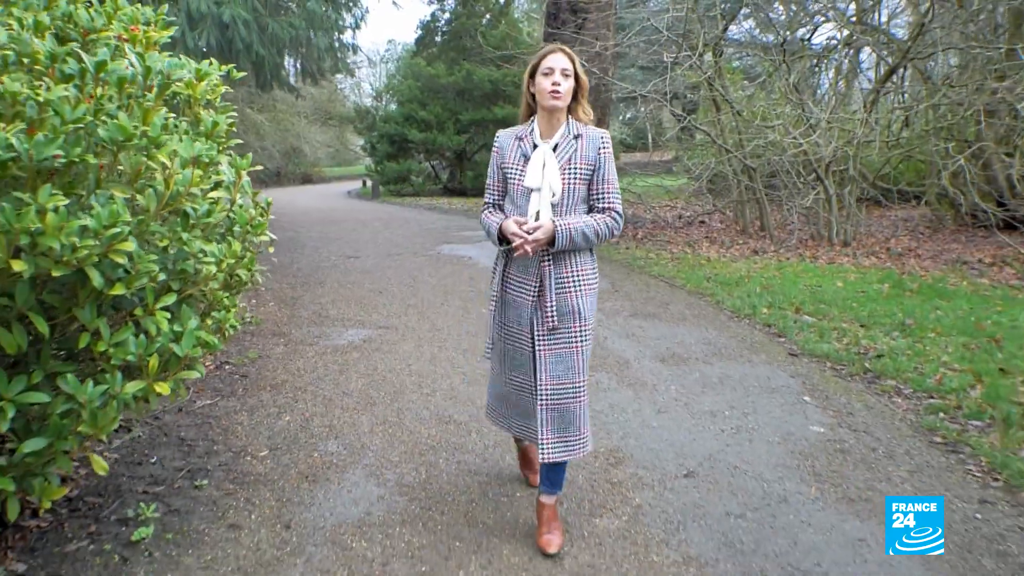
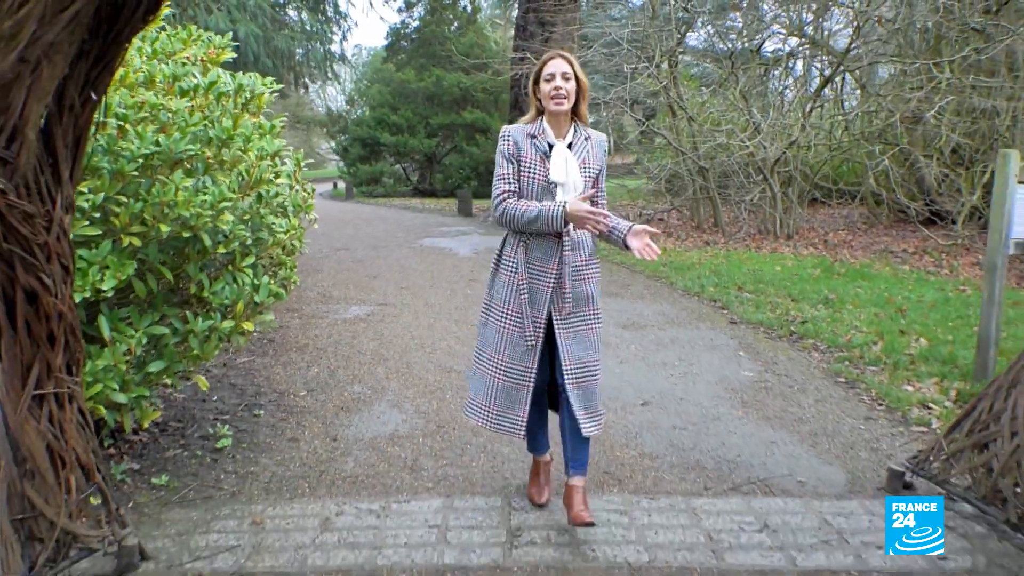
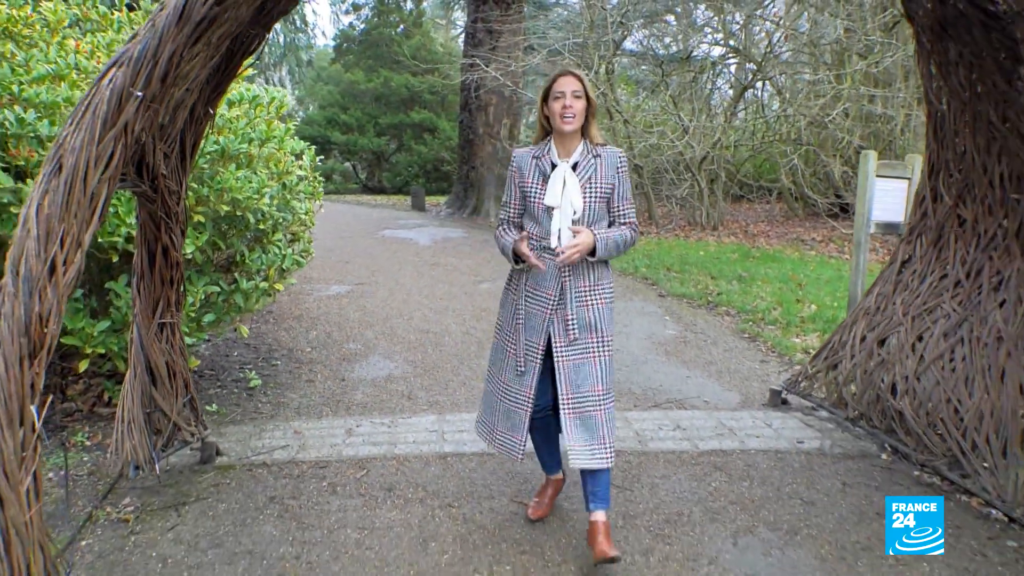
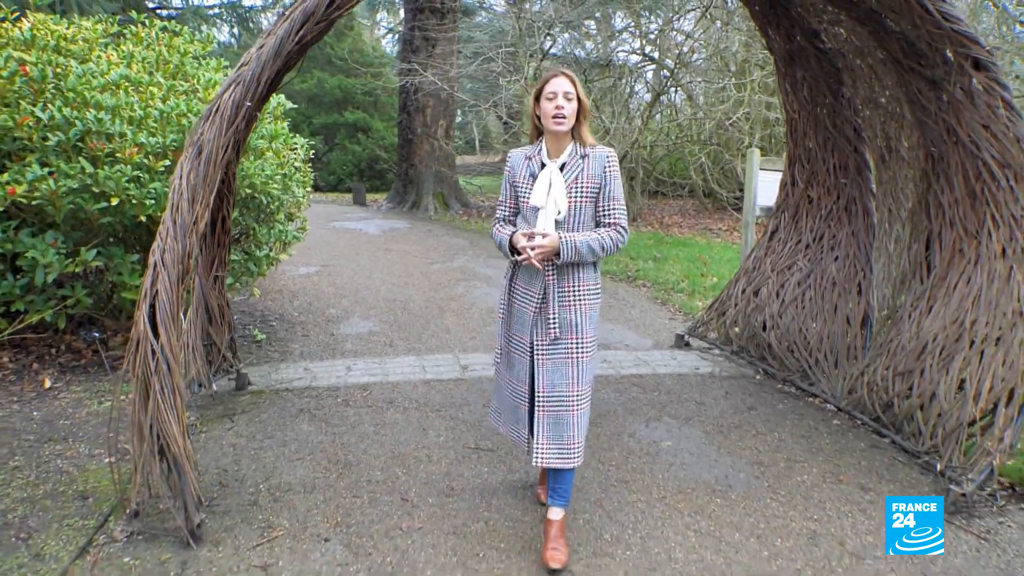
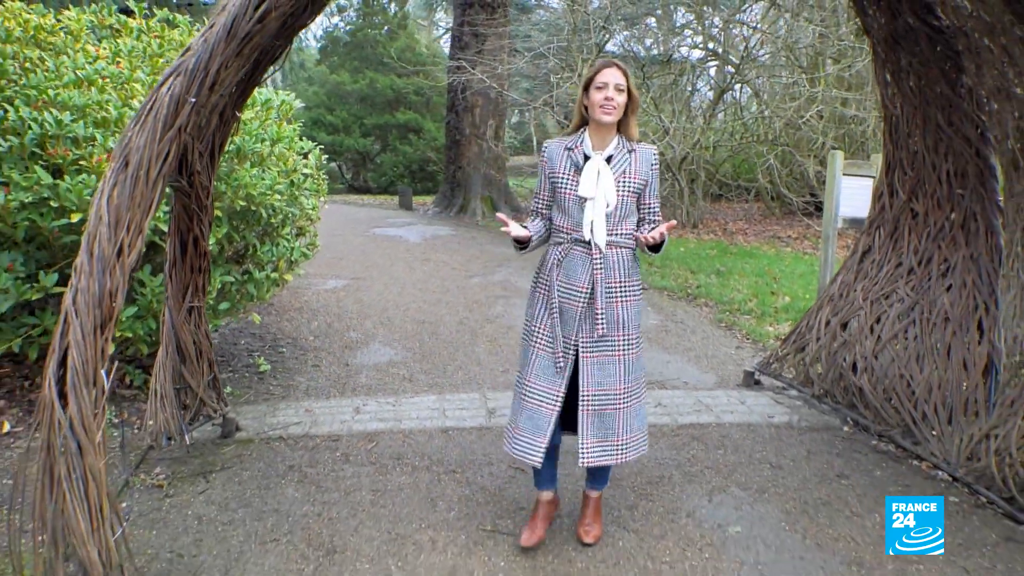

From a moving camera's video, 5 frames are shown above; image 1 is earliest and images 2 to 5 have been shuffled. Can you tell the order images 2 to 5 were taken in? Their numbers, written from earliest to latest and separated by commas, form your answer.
2, 3, 5, 4
